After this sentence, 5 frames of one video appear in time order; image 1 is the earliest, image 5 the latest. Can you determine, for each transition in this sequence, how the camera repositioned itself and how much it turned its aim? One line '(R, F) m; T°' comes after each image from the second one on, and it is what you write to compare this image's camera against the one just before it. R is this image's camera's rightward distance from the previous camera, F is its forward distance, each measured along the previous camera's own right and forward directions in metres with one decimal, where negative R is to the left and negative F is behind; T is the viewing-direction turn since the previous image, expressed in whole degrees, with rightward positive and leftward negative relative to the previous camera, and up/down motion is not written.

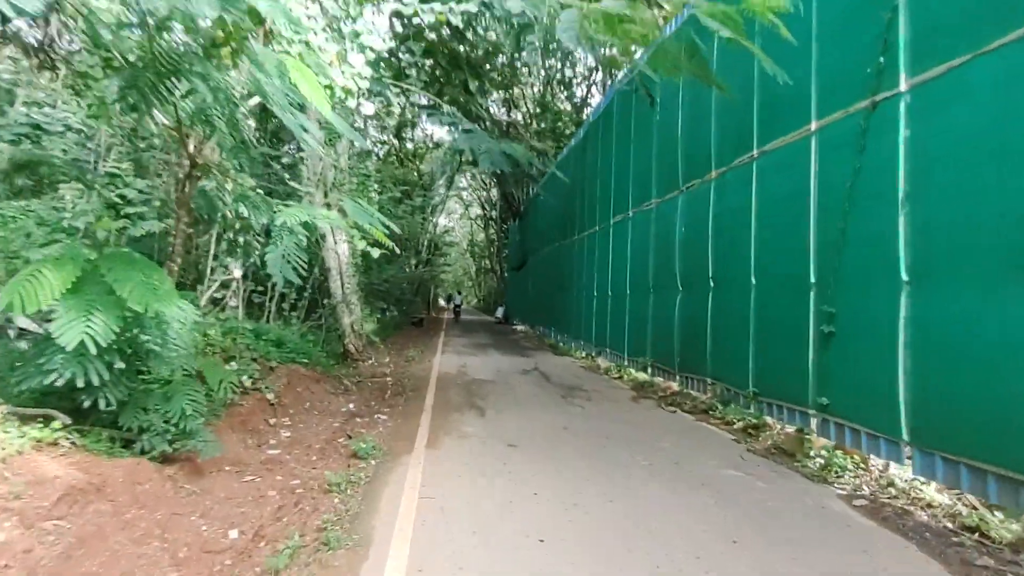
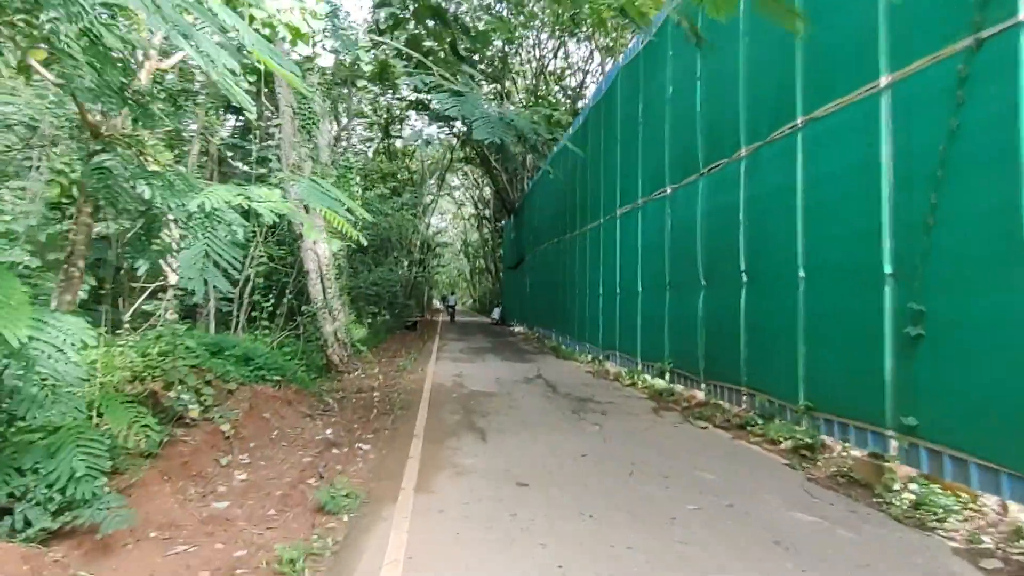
(-0.1, +1.4) m; +1°
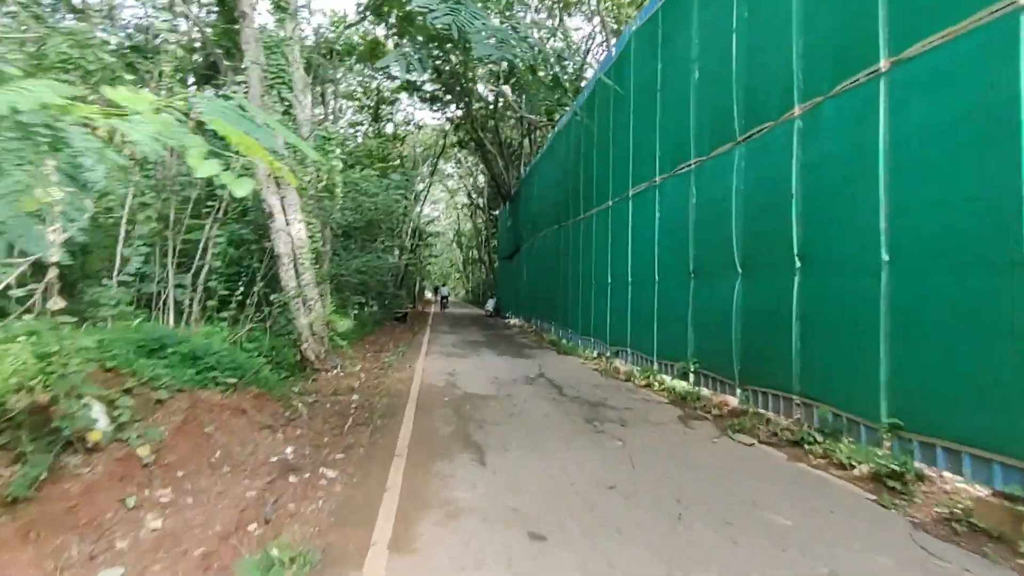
(-0.2, +1.6) m; +1°
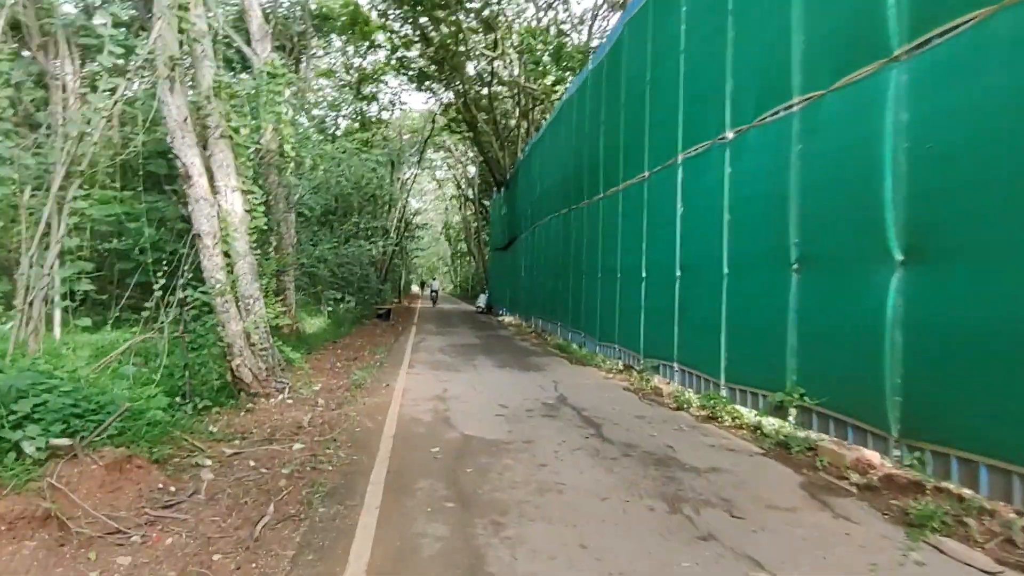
(-0.4, +3.4) m; +1°
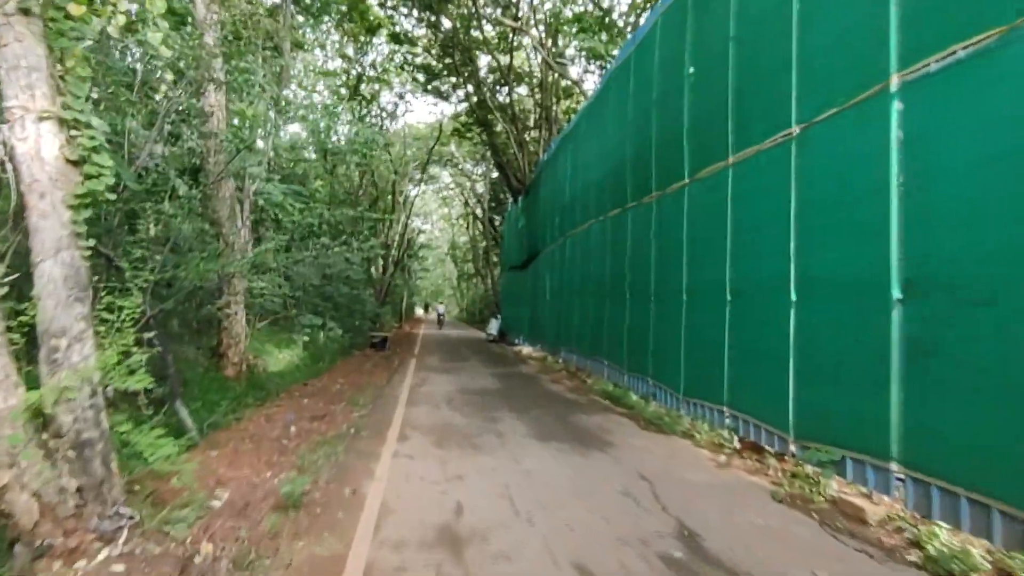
(-0.7, +4.7) m; 0°
